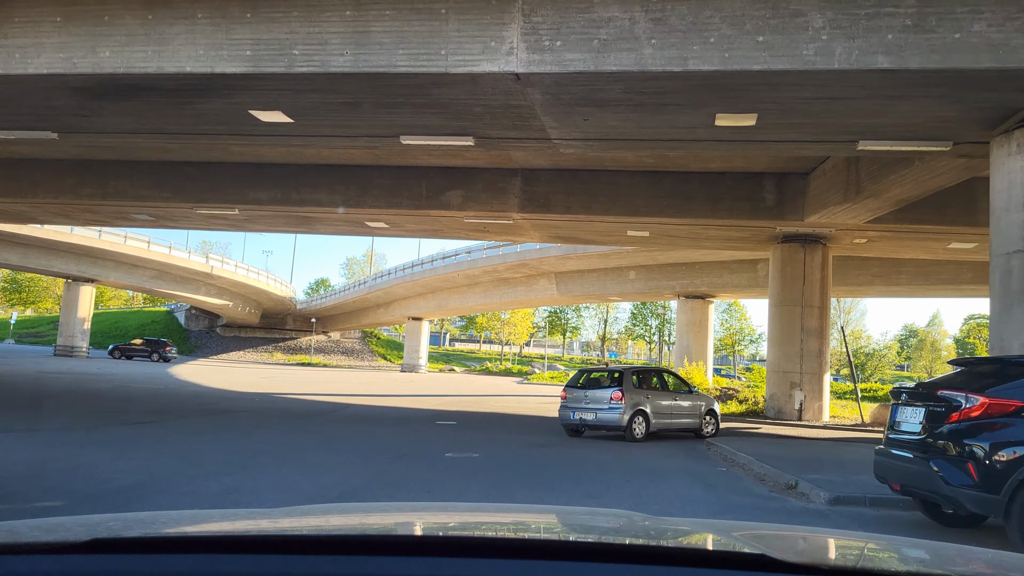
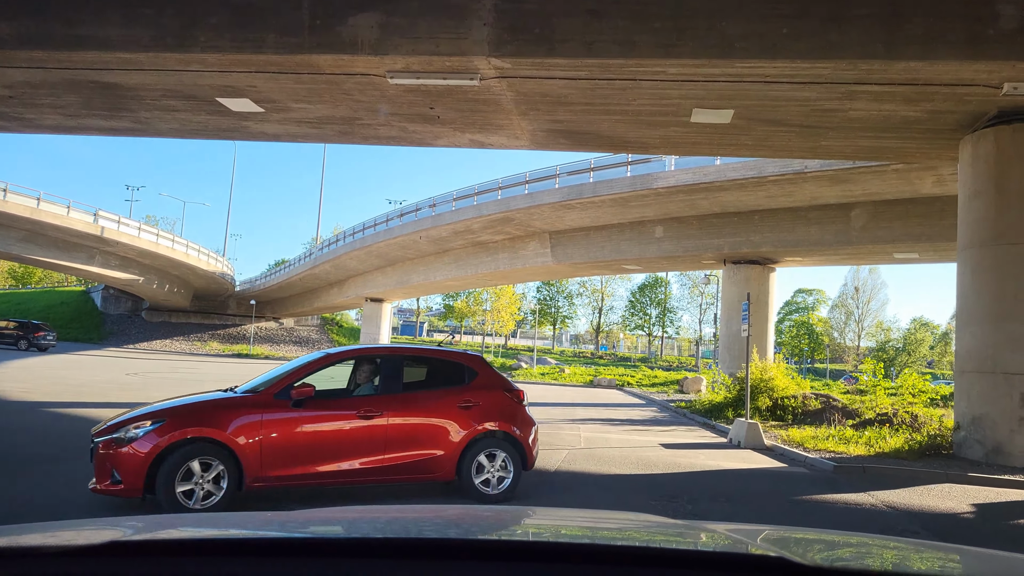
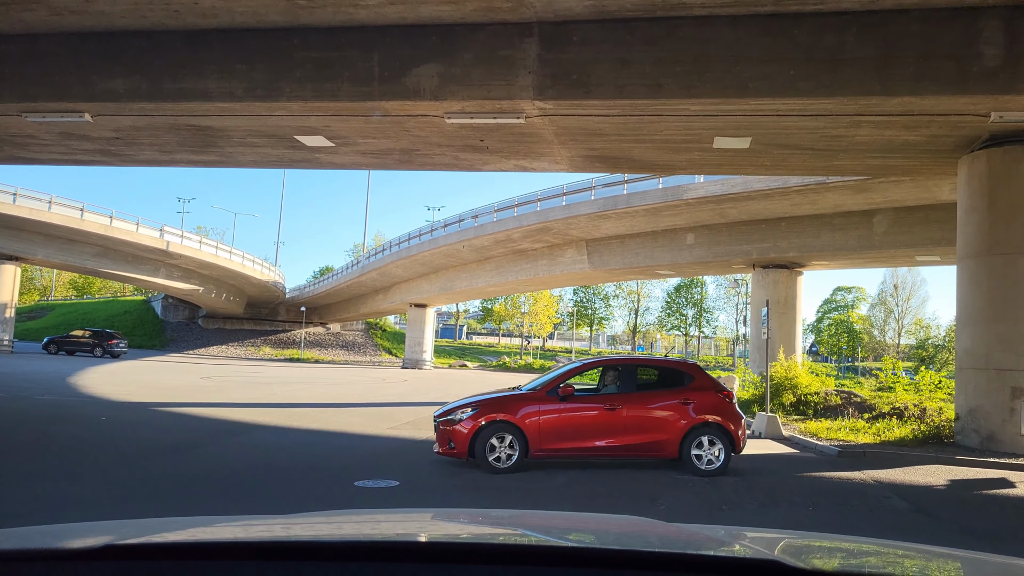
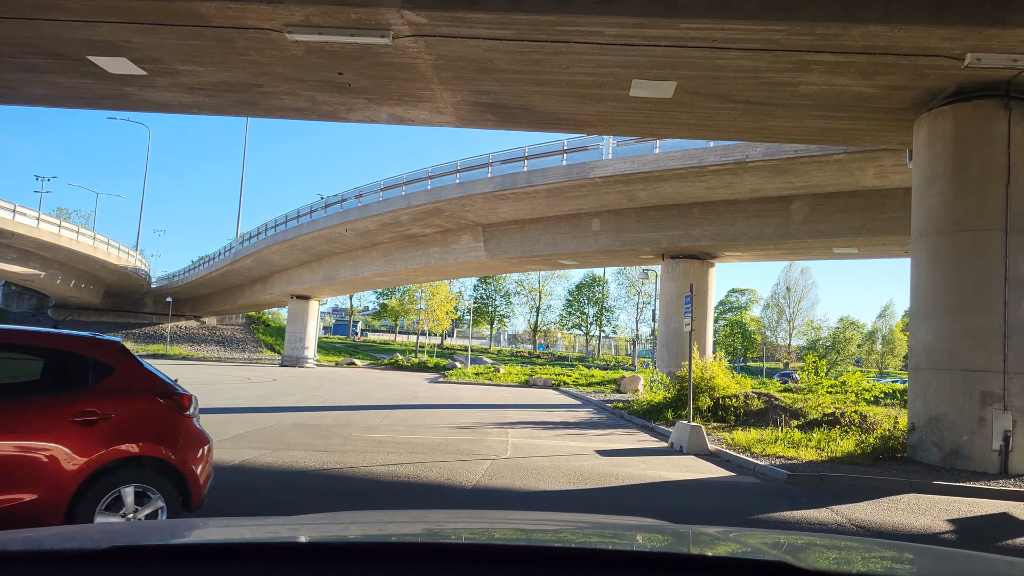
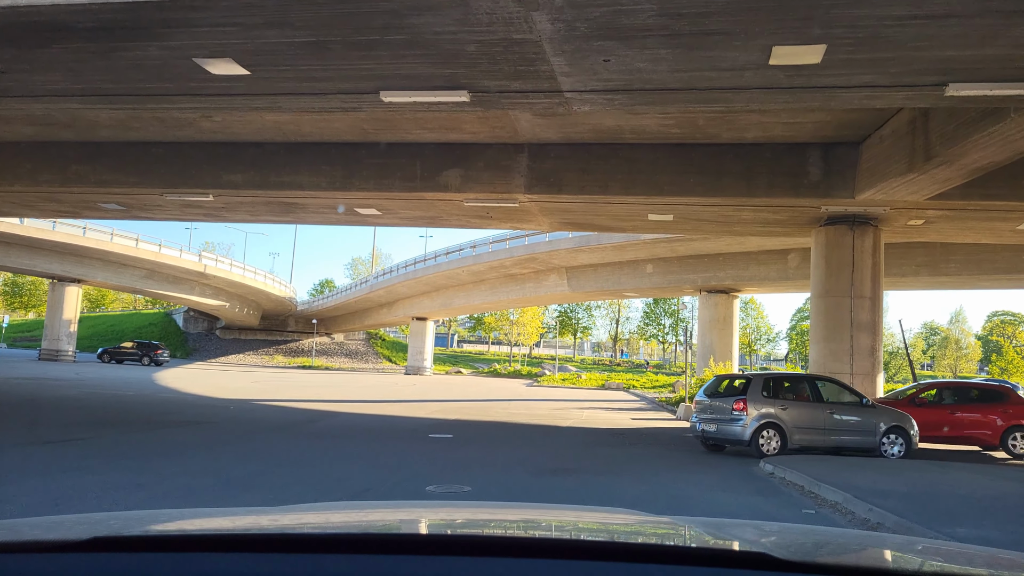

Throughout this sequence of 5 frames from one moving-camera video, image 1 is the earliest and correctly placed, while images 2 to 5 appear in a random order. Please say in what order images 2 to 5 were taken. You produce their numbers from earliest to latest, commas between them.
5, 3, 2, 4
